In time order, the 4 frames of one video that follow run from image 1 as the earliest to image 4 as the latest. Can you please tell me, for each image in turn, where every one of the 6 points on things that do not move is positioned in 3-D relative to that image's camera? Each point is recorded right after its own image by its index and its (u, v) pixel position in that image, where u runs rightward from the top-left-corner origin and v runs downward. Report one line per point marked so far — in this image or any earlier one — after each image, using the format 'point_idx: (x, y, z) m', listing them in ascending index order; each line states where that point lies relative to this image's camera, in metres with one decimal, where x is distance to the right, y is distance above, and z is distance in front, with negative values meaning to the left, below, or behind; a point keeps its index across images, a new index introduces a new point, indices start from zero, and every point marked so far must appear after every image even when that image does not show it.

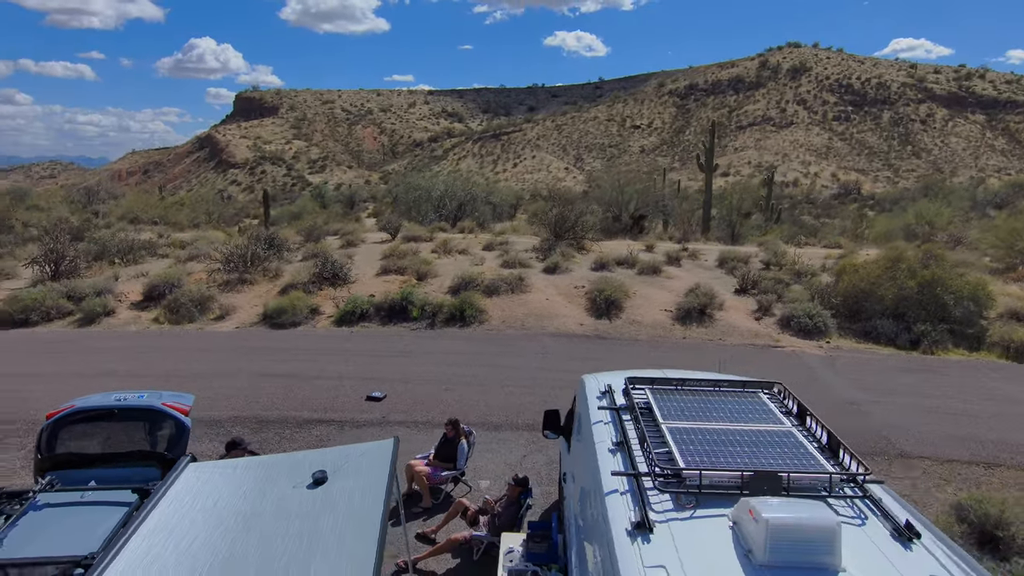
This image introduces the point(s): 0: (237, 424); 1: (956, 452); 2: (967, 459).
0: (-3.2, -1.6, +7.3) m
1: (+5.0, -1.9, +7.1) m
2: (+5.1, -1.9, +7.1) m
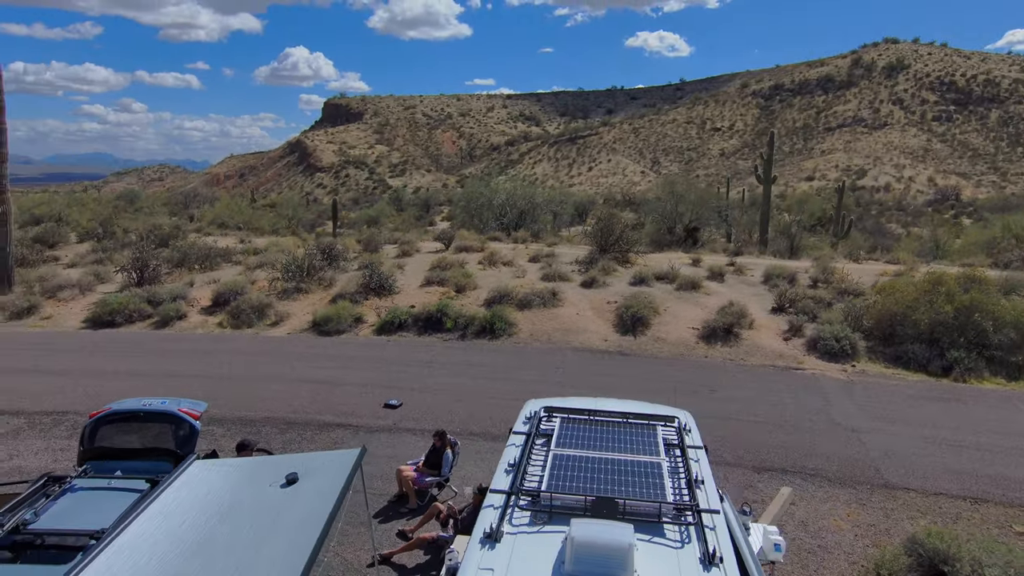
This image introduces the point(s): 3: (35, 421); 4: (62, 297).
0: (-3.2, -1.8, +8.3) m
1: (+4.9, -2.2, +7.2) m
2: (+4.9, -2.3, +7.1) m
3: (-6.3, -1.8, +8.4) m
4: (-10.8, -0.2, +15.2) m
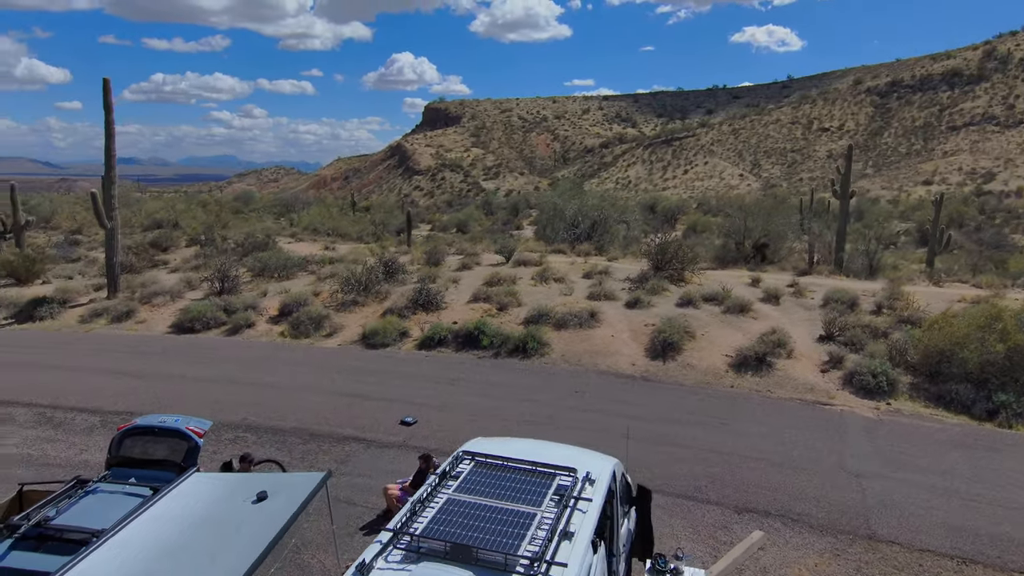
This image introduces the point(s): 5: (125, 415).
0: (-3.2, -2.1, +9.3) m
1: (+4.6, -2.8, +7.0) m
2: (+4.7, -2.8, +6.9) m
3: (-6.3, -2.0, +9.8) m
4: (-9.7, -0.4, +17.2) m
5: (-6.1, -2.0, +9.9) m
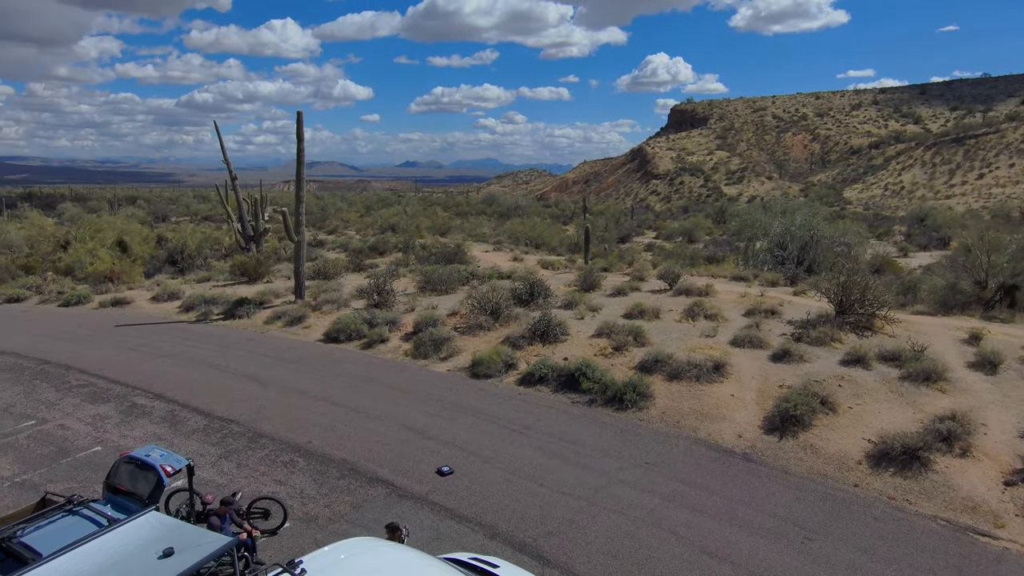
0: (-2.7, -2.7, +9.6) m
1: (+3.7, -3.8, +4.6) m
2: (+3.7, -3.8, +4.5) m
3: (-5.3, -2.4, +11.1) m
4: (-5.7, -0.7, +19.3) m
5: (-5.1, -2.4, +11.2) m
